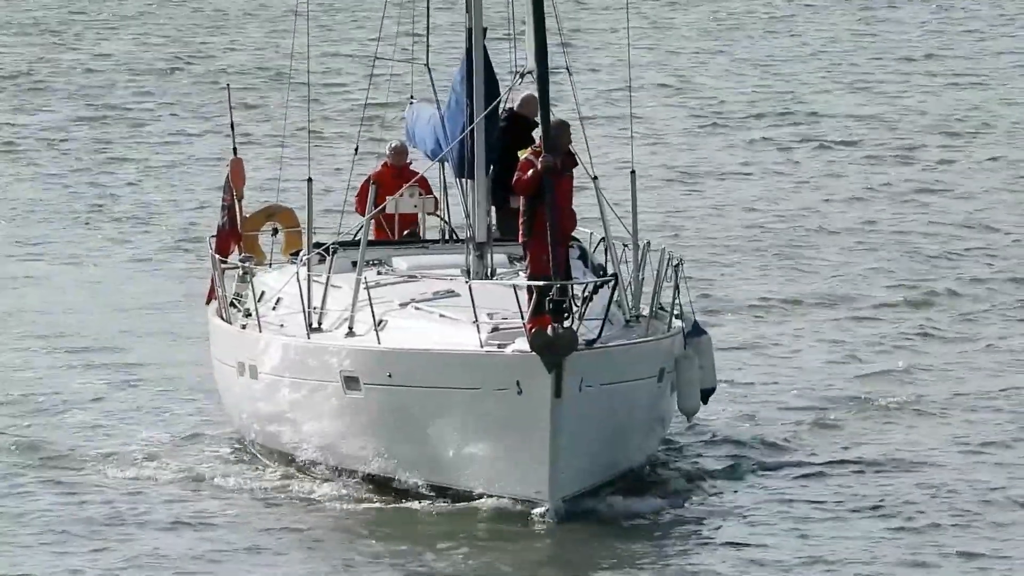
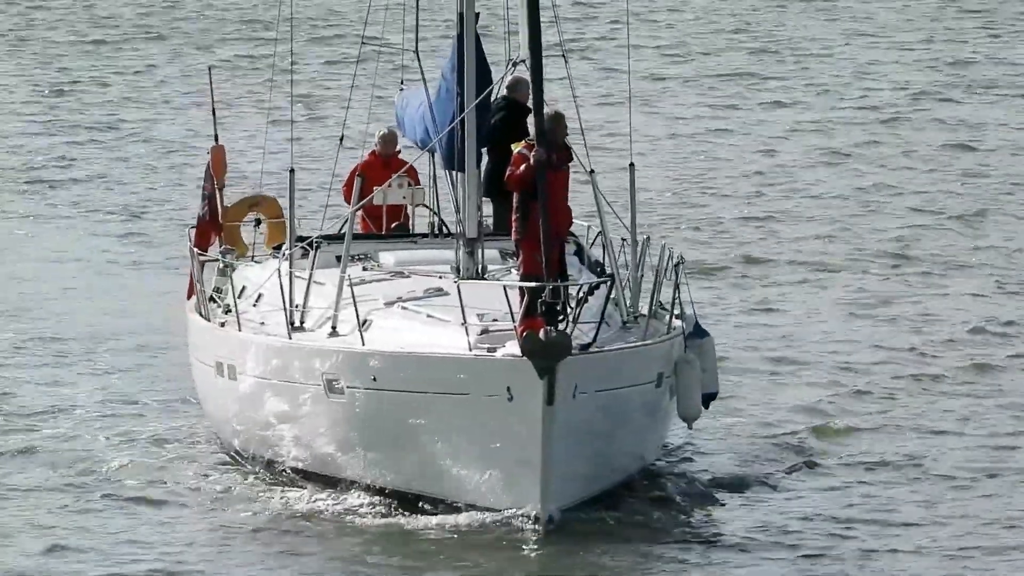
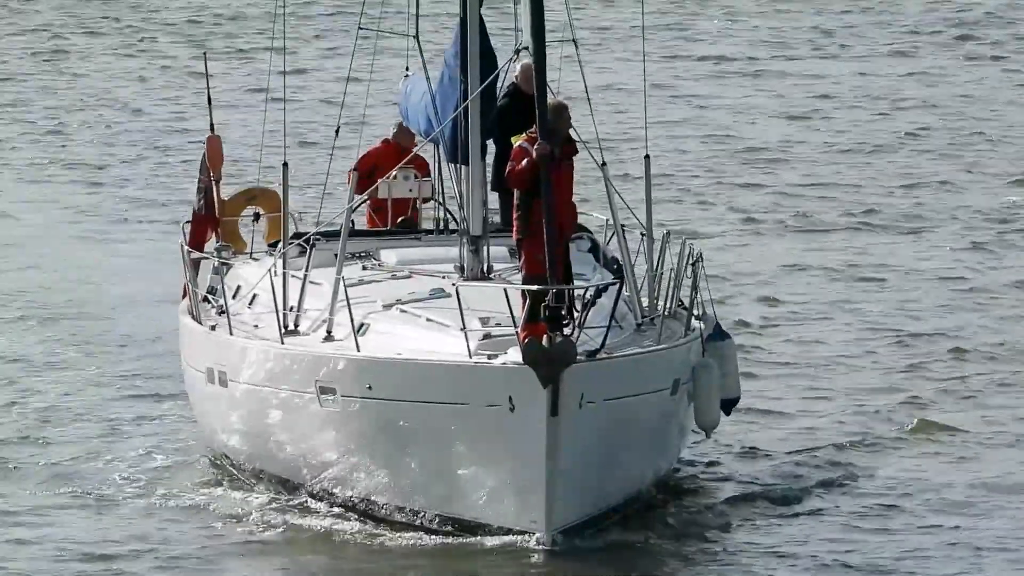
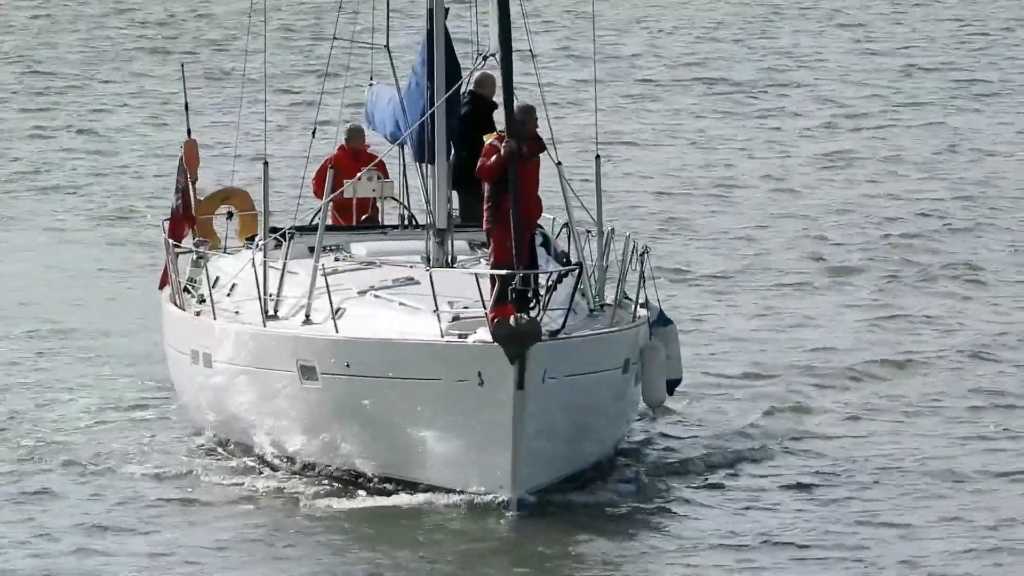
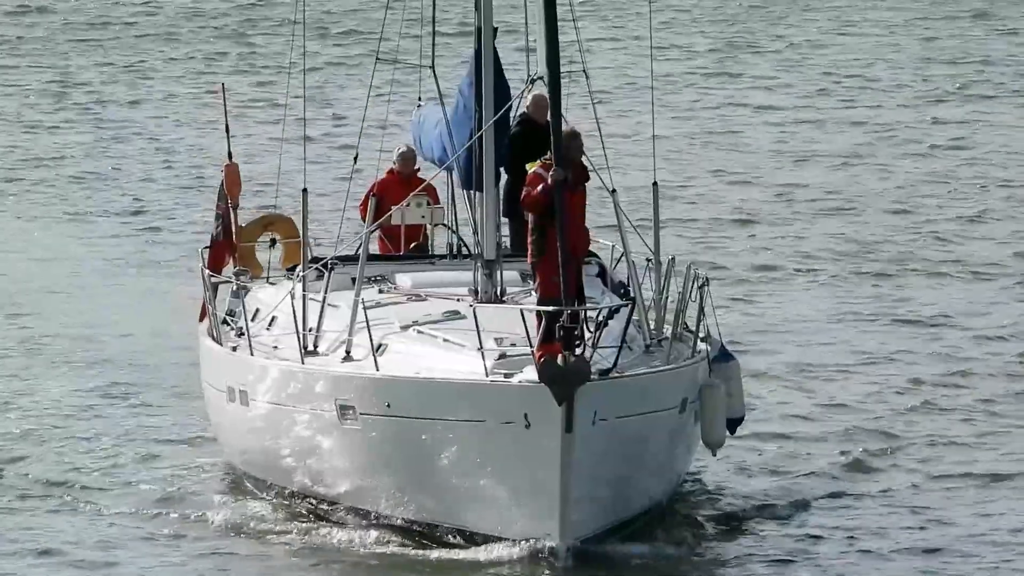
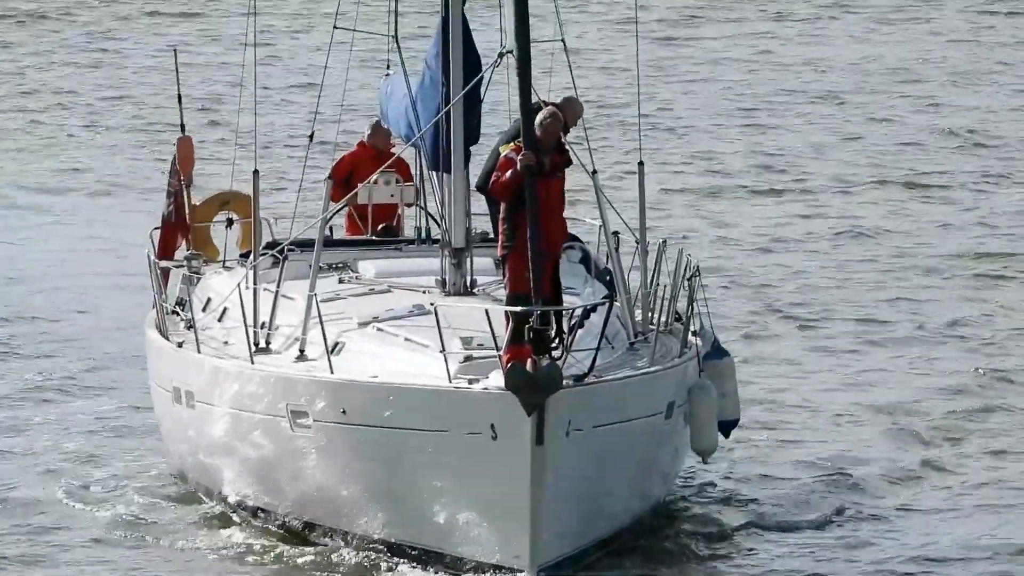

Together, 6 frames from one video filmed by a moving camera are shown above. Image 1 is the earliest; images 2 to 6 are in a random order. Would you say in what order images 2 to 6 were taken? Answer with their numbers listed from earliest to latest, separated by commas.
4, 2, 5, 3, 6
